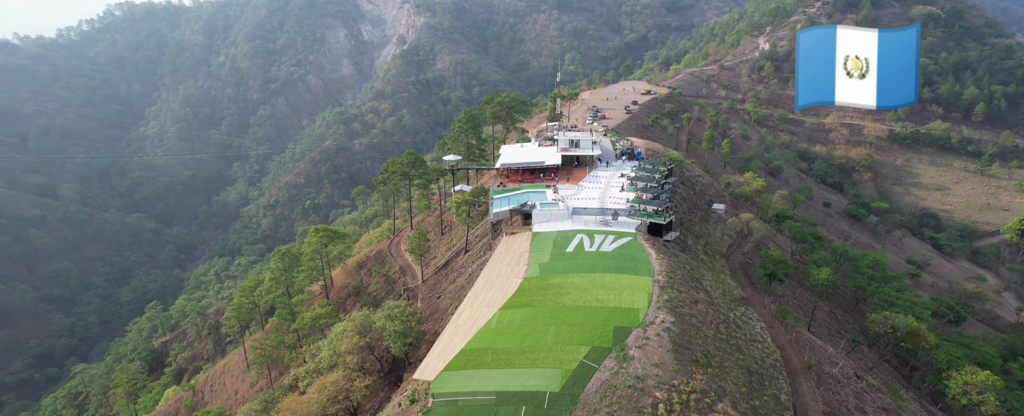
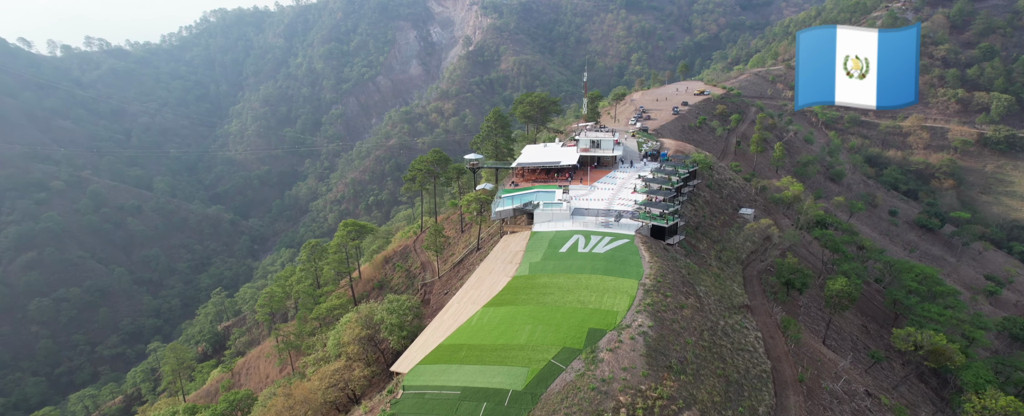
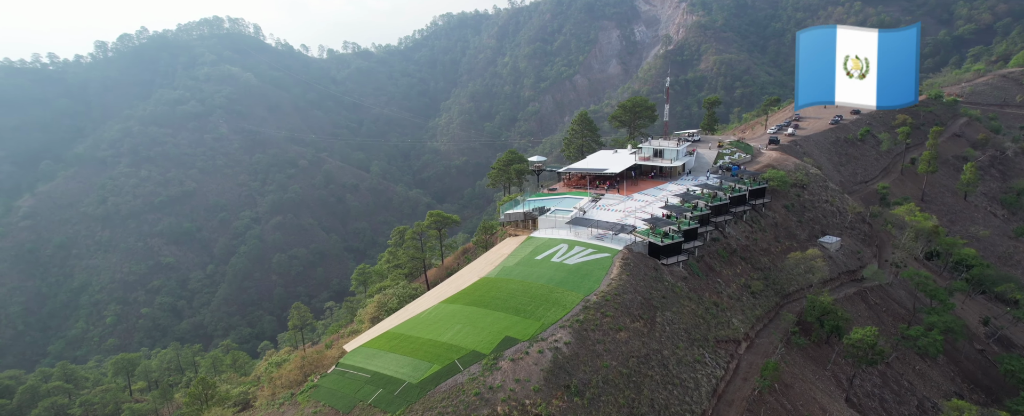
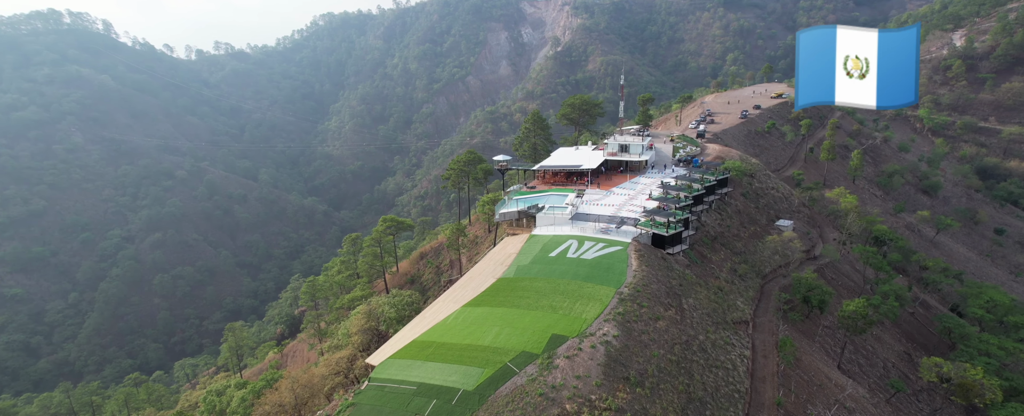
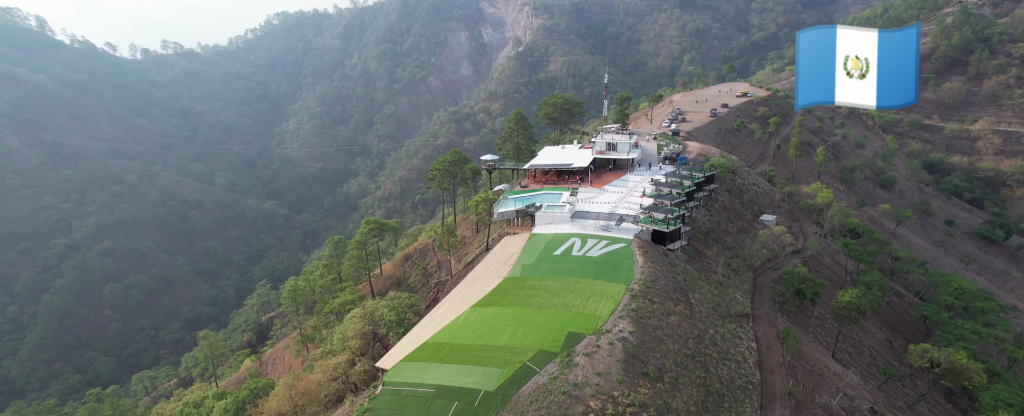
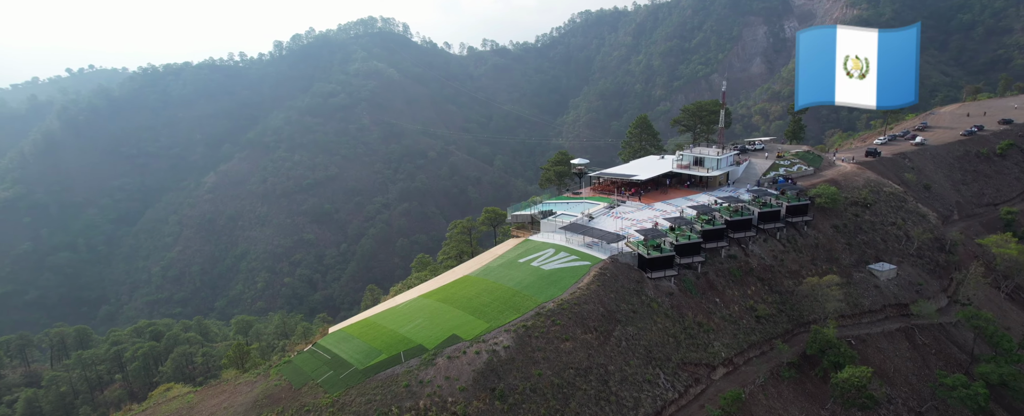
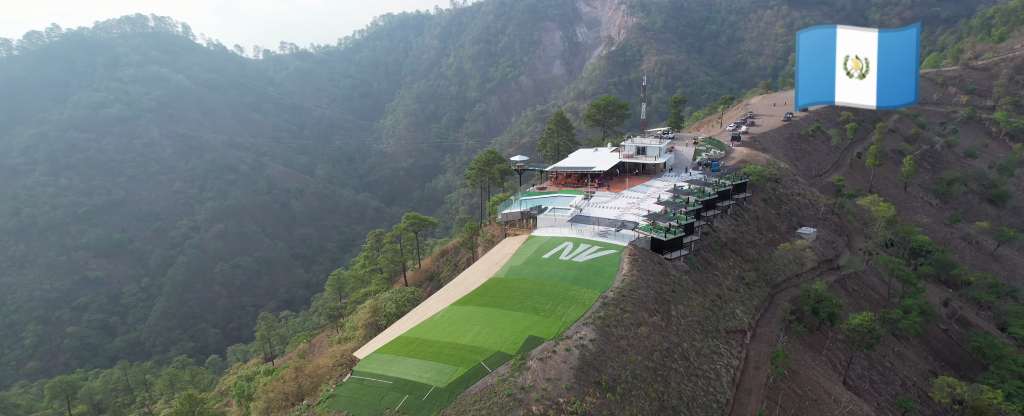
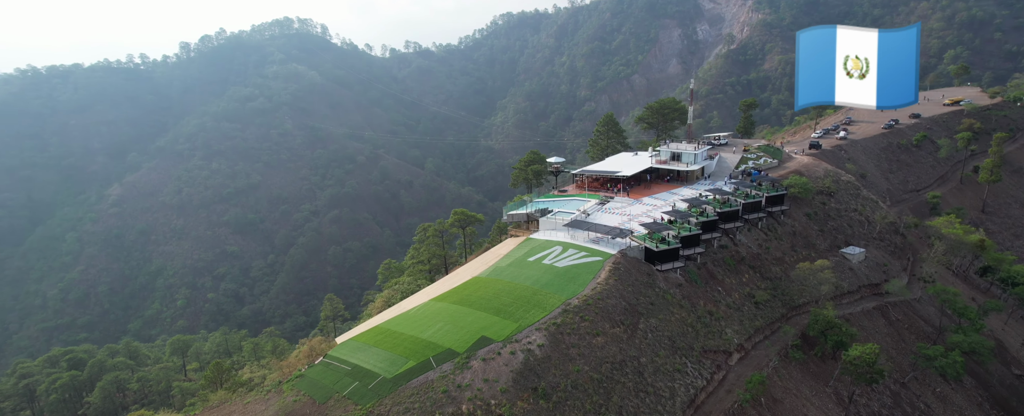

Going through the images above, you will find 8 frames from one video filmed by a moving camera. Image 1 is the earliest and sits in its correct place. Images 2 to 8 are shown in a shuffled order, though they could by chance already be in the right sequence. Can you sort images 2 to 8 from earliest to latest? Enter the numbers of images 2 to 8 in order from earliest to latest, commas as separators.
2, 5, 4, 7, 3, 8, 6
